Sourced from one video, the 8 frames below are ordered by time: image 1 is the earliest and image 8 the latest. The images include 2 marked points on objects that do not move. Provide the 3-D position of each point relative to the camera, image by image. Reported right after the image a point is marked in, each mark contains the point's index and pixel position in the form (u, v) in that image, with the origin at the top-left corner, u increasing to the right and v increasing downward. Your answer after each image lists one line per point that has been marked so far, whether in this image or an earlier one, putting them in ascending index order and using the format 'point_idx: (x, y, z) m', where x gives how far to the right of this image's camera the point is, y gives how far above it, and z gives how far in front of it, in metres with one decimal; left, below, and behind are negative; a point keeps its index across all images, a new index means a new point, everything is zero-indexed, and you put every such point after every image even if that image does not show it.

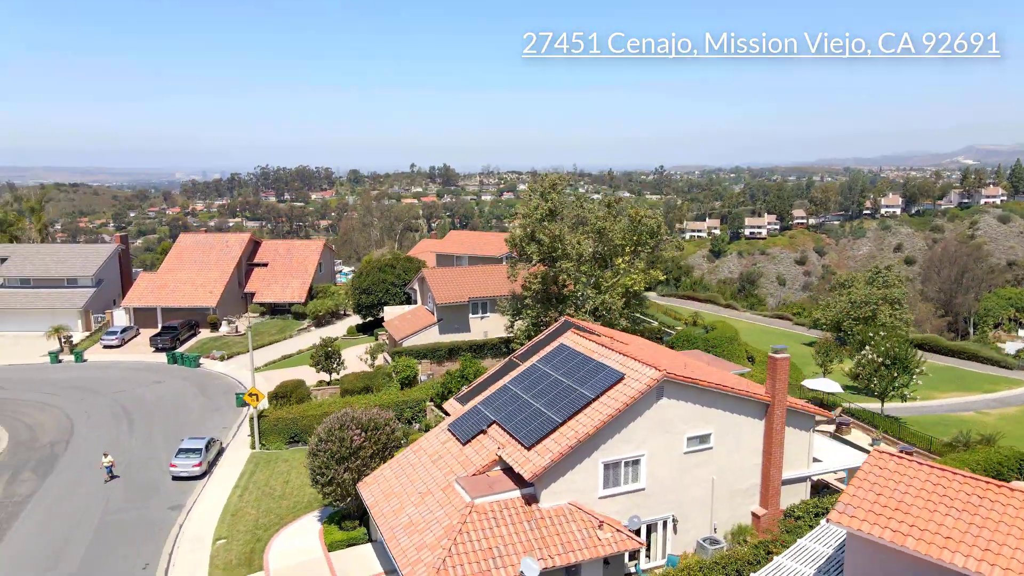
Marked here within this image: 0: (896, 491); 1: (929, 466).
0: (+8.2, -4.4, +16.0) m
1: (+9.1, -4.0, +16.3) m
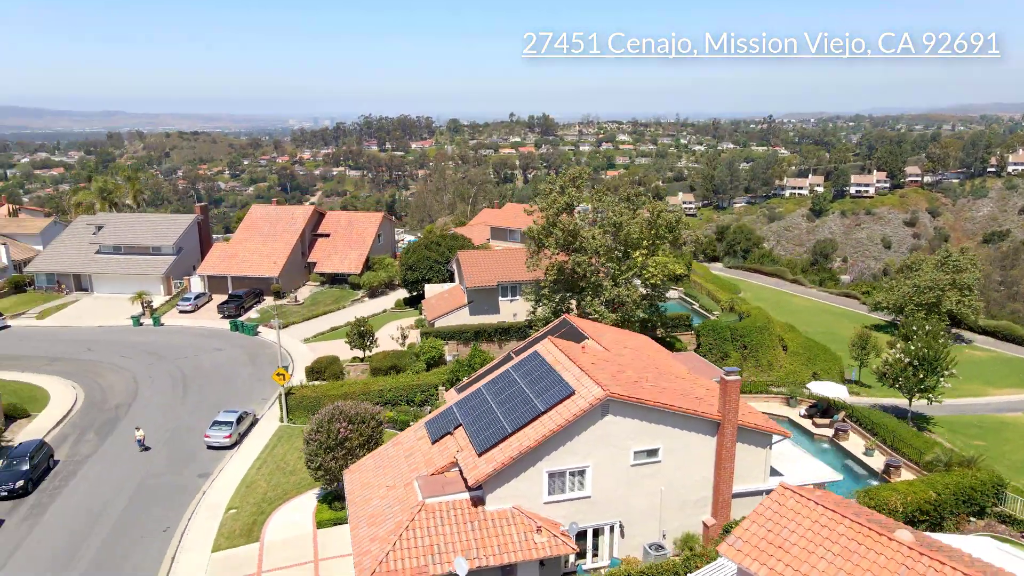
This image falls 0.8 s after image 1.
0: (+6.2, -5.5, +16.9) m
1: (+7.1, -5.1, +17.1) m
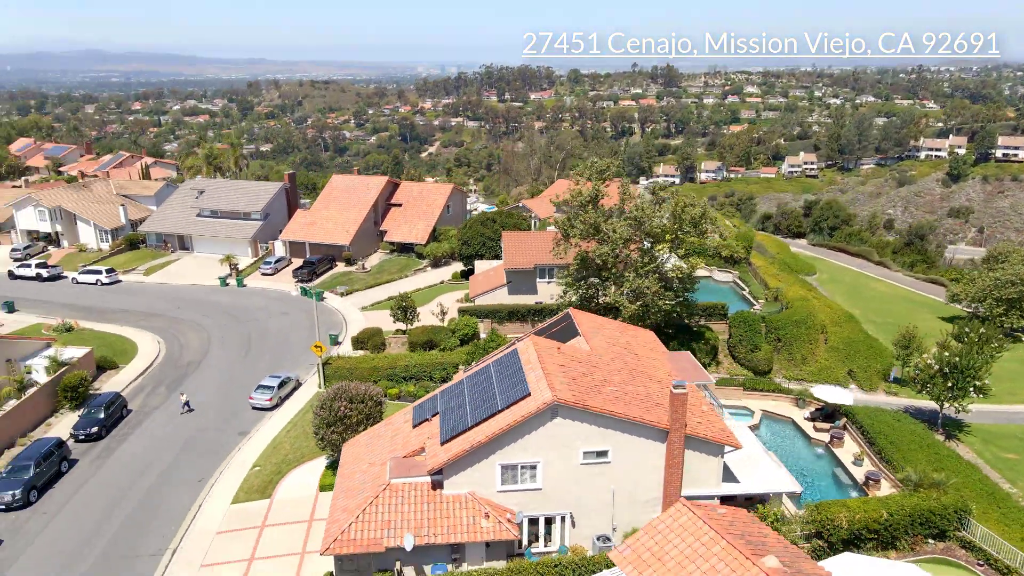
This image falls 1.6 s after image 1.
0: (+3.9, -6.4, +18.5) m
1: (+4.9, -6.0, +18.5) m
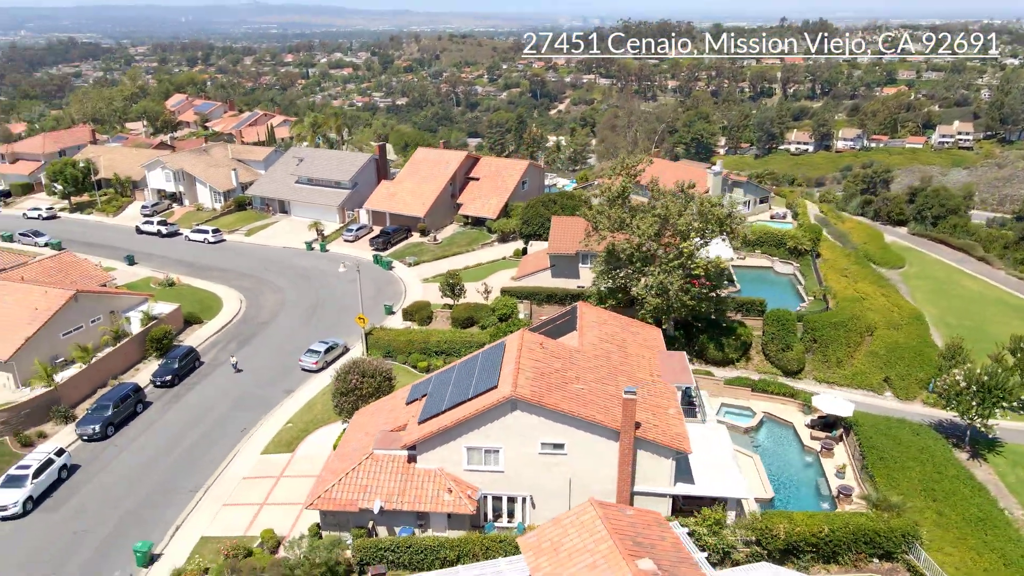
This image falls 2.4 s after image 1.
0: (+1.6, -7.0, +20.8) m
1: (+2.6, -6.6, +20.6) m
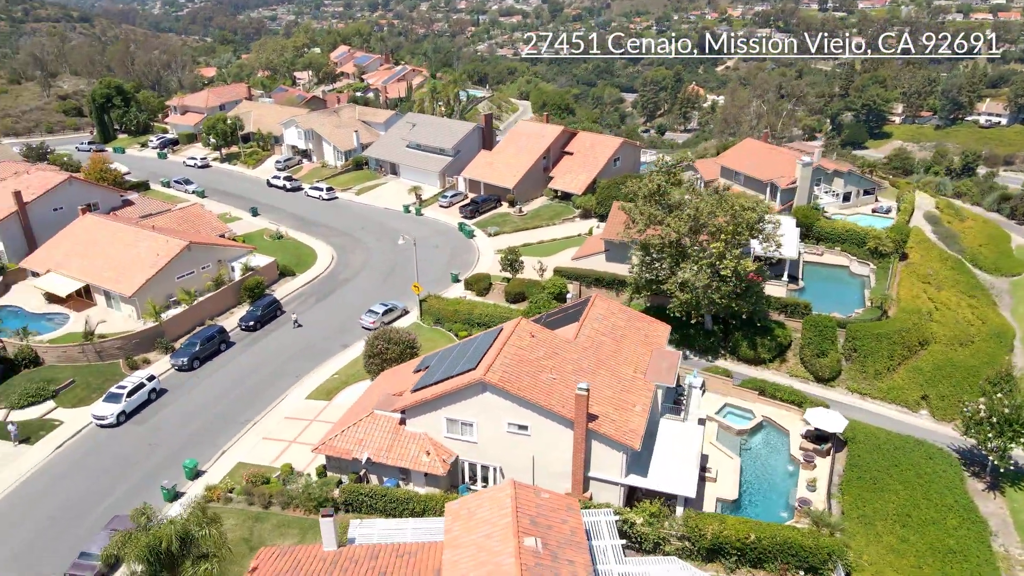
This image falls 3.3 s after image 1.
0: (-0.9, -7.2, +24.2) m
1: (0.0, -7.0, +23.9) m
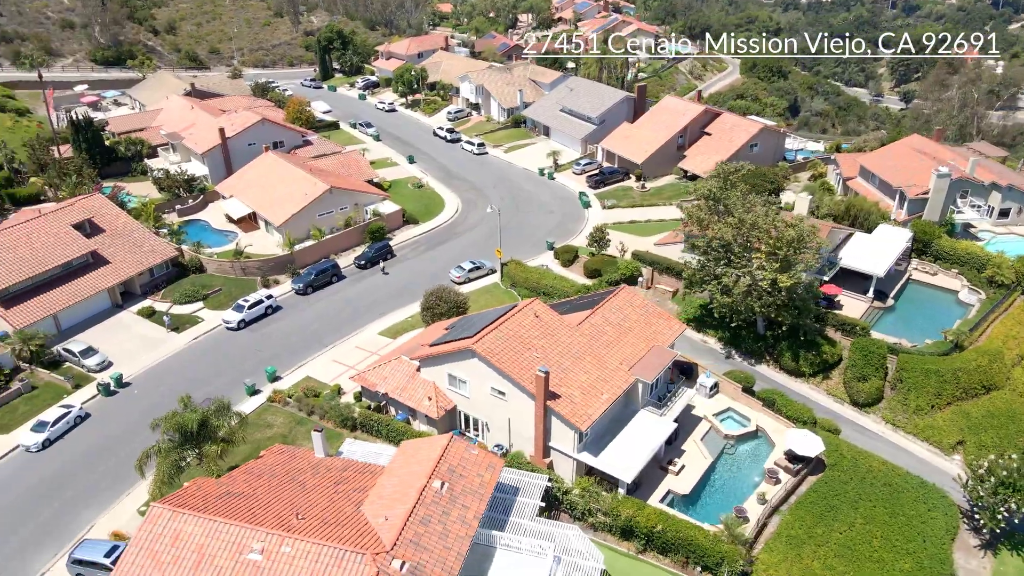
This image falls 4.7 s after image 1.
0: (-3.7, -6.7, +30.2) m
1: (-2.9, -6.5, +29.5) m
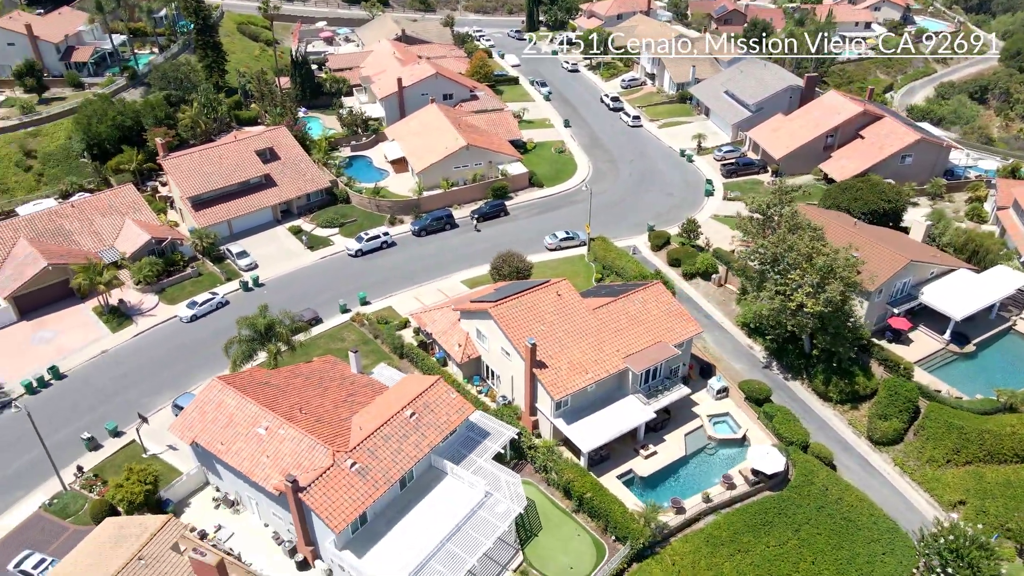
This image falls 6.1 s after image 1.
0: (-4.9, -4.9, +37.4) m
1: (-4.3, -5.0, +36.5) m
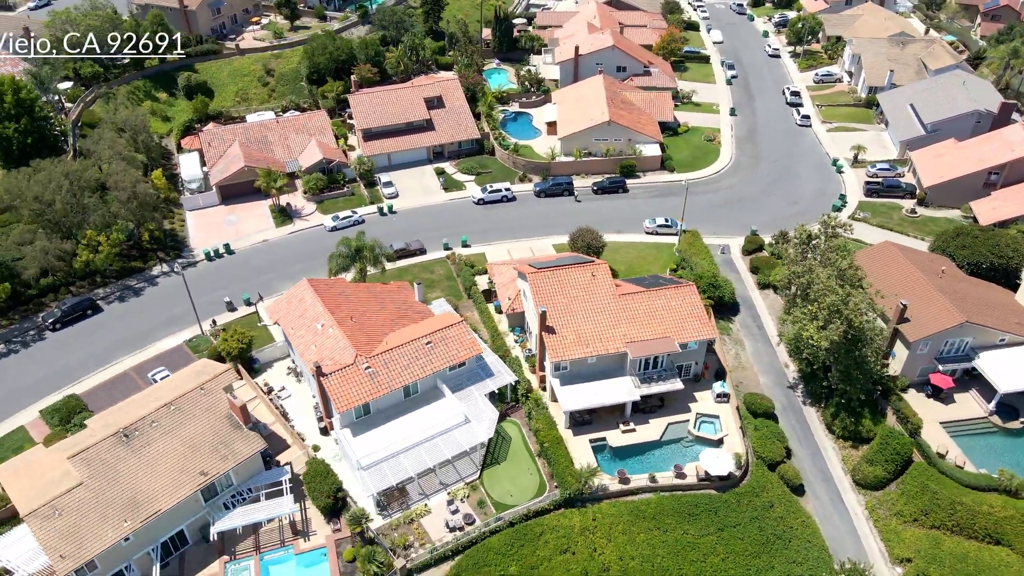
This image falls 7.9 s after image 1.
0: (-4.2, -2.0, +45.9) m
1: (-3.9, -2.3, +44.9) m
